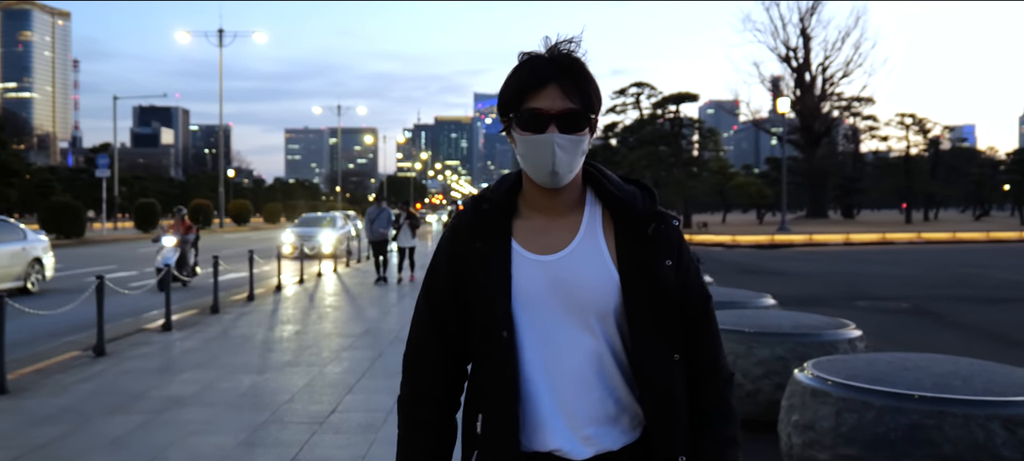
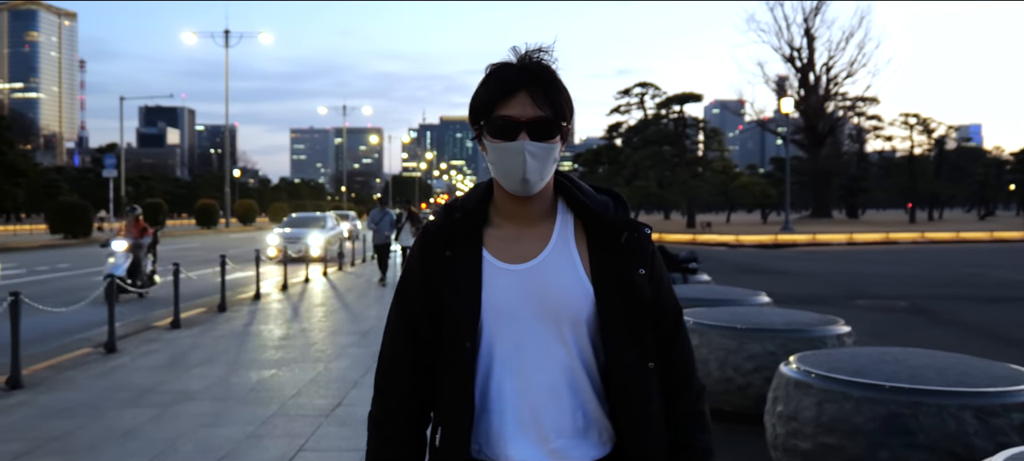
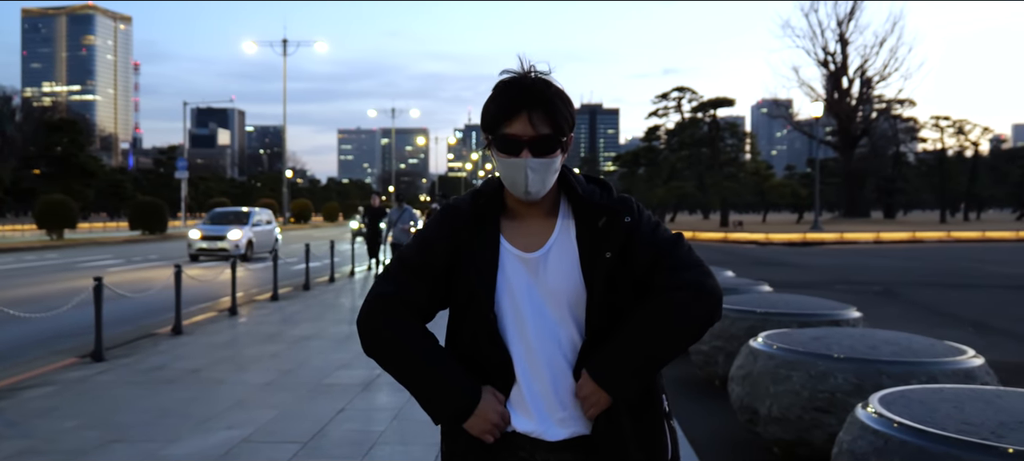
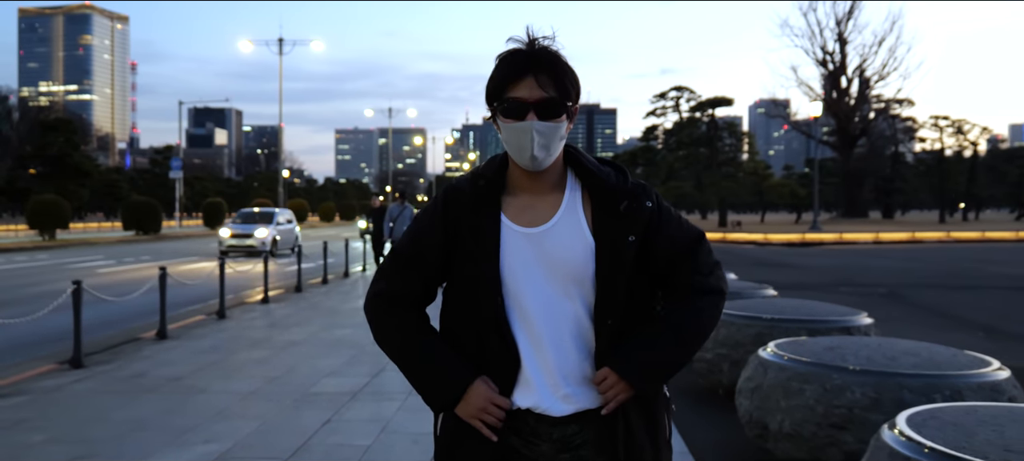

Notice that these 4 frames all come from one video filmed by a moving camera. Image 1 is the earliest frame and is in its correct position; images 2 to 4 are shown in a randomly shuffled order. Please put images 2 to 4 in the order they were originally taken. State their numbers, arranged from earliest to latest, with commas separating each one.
2, 4, 3
